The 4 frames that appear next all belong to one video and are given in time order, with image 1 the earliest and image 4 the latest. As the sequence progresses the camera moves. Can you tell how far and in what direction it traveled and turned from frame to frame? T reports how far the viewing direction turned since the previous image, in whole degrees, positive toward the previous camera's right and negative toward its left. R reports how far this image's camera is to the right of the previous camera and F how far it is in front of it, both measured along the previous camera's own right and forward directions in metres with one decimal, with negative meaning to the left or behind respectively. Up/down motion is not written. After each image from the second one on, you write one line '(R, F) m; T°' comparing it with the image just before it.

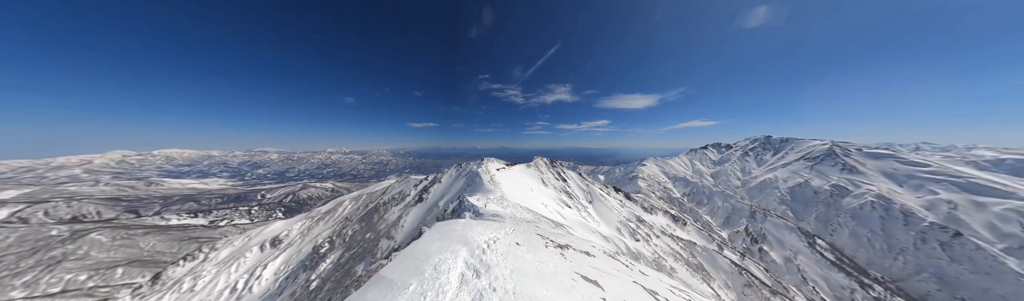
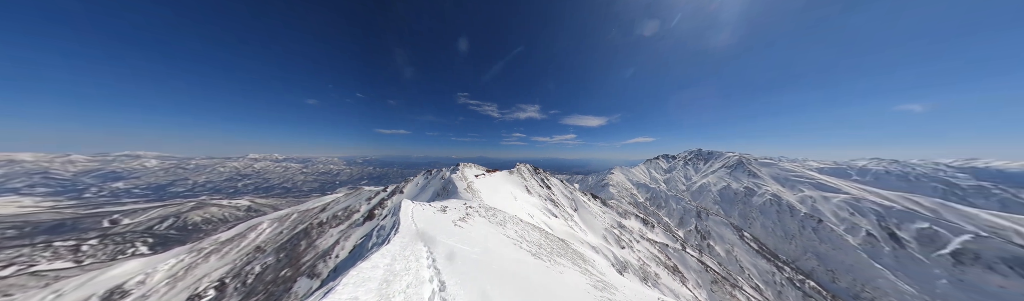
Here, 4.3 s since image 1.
(-4.1, +3.3) m; +11°
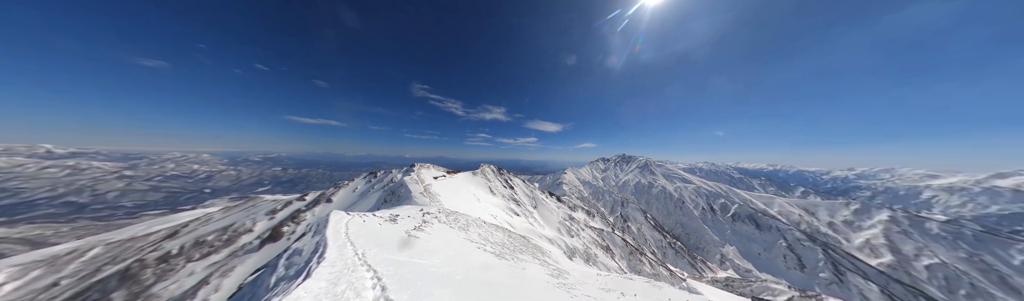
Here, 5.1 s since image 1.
(-7.0, +0.3) m; +18°
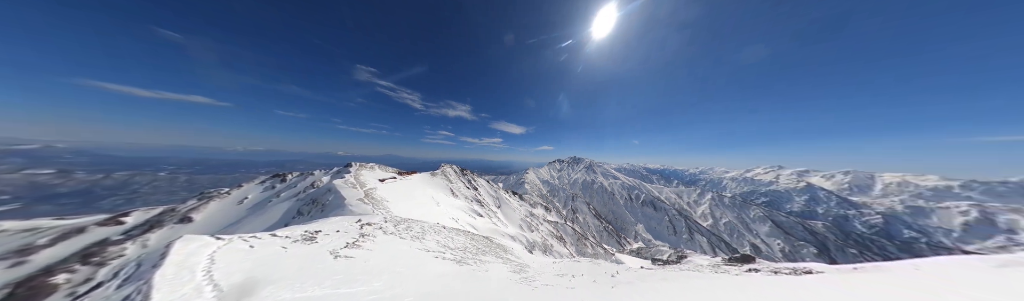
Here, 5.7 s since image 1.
(-6.4, +1.7) m; +18°
